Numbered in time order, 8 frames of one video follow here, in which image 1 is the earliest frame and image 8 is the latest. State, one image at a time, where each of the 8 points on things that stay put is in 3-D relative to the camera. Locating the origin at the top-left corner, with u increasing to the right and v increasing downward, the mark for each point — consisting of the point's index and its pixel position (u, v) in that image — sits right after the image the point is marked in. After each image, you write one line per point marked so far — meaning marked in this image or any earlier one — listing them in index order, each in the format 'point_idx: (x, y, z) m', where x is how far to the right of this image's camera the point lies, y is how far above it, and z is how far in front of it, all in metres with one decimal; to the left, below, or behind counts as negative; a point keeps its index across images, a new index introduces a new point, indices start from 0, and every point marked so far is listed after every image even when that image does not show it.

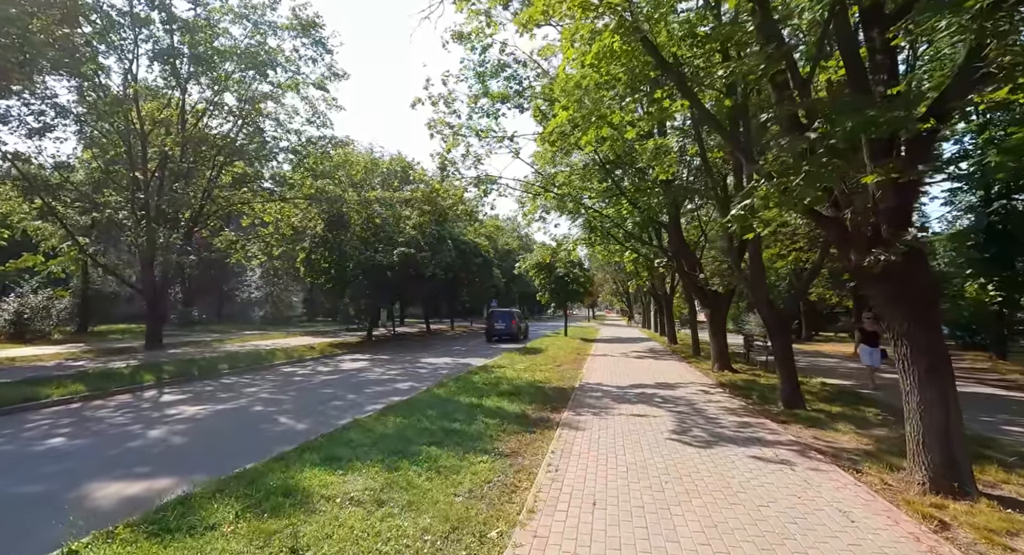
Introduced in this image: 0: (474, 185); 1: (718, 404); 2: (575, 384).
0: (-1.3, +3.1, +15.8) m
1: (+3.9, -2.4, +8.9) m
2: (+1.6, -2.7, +12.1) m
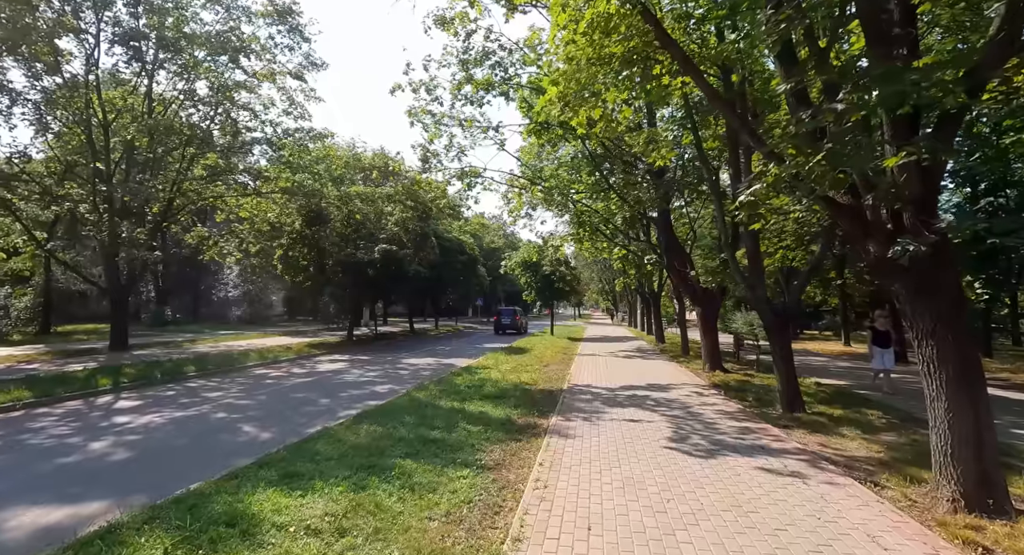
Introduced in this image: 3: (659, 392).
0: (-1.7, +3.2, +15.1) m
1: (+3.6, -2.3, +8.4) m
2: (+1.2, -2.7, +11.6) m
3: (+3.1, -2.5, +10.0) m
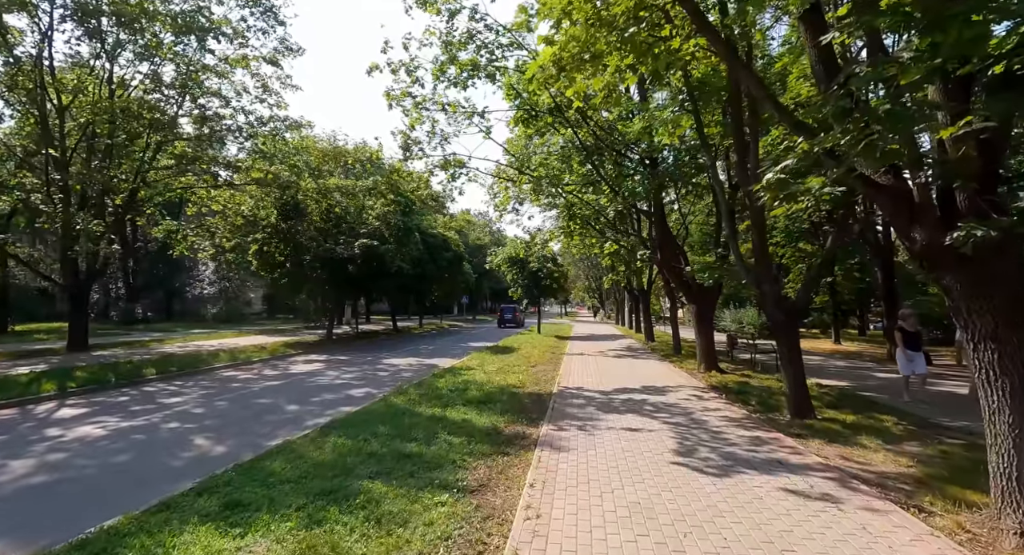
0: (-2.2, +3.3, +14.3) m
1: (+3.4, -2.2, +7.8) m
2: (+0.9, -2.6, +10.8) m
3: (+2.9, -2.4, +9.3) m
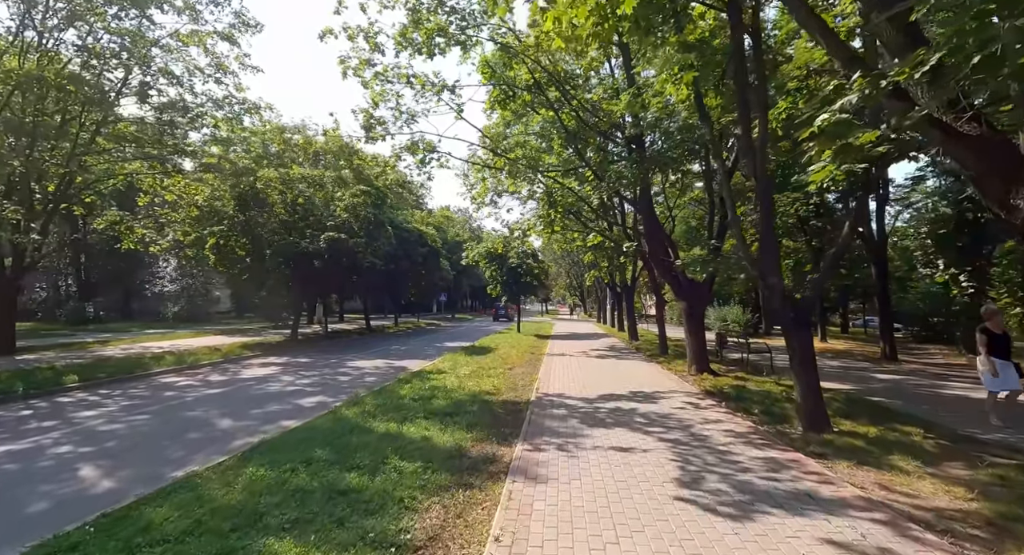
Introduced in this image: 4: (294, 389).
0: (-2.8, +3.4, +13.0) m
1: (+3.0, -2.1, +6.7) m
2: (+0.4, -2.4, +9.7) m
3: (+2.4, -2.2, +8.2) m
4: (-5.1, -2.6, +11.1) m
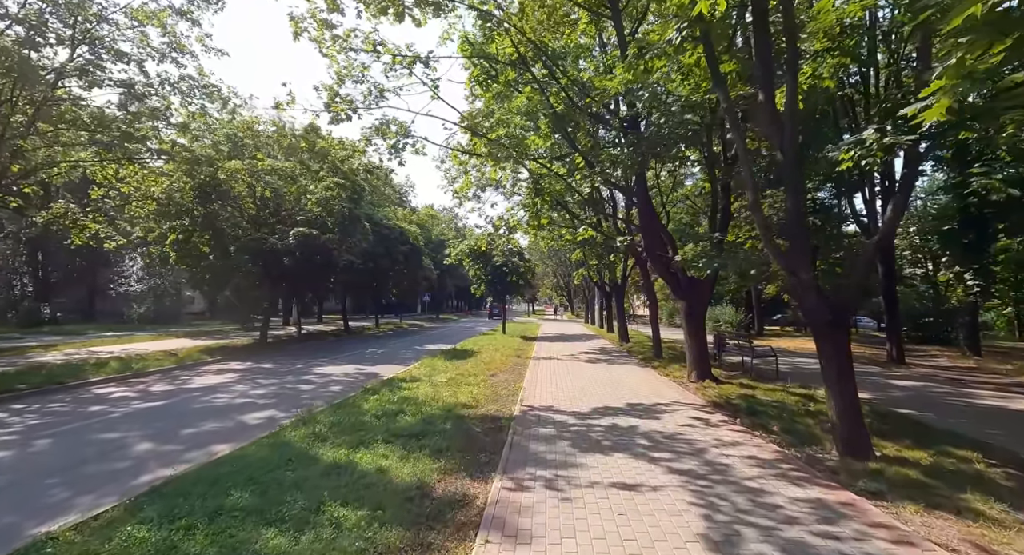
0: (-3.3, +3.5, +11.6) m
1: (+2.7, -2.1, +5.5) m
2: (0.0, -2.4, +8.4) m
3: (+2.0, -2.2, +7.1) m
4: (-5.5, -2.6, +9.7) m
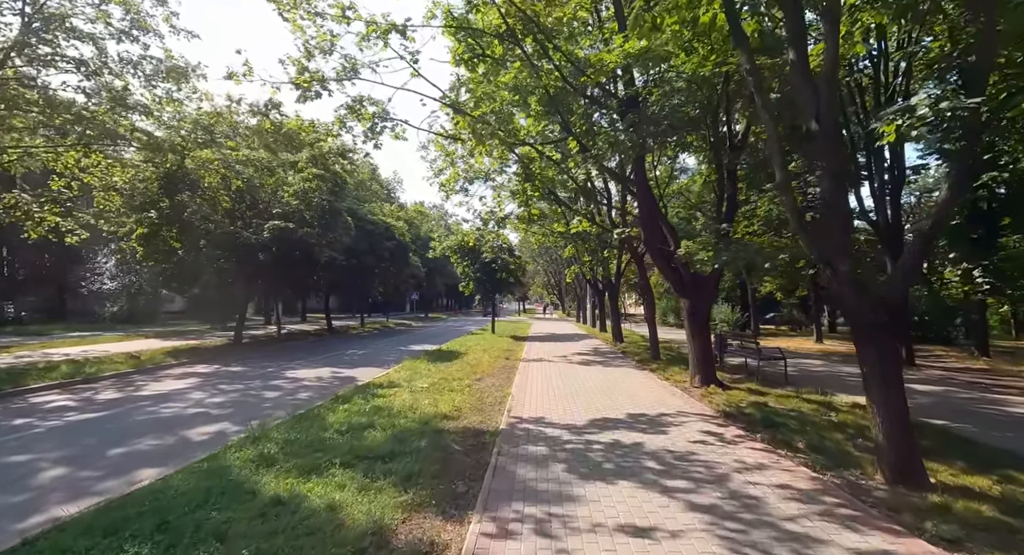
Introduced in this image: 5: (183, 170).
0: (-3.6, +3.6, +10.6) m
1: (+2.5, -2.0, +4.6) m
2: (-0.2, -2.3, +7.5) m
3: (+1.9, -2.1, +6.1) m
4: (-5.8, -2.5, +8.6) m
5: (-12.8, +4.2, +18.4) m
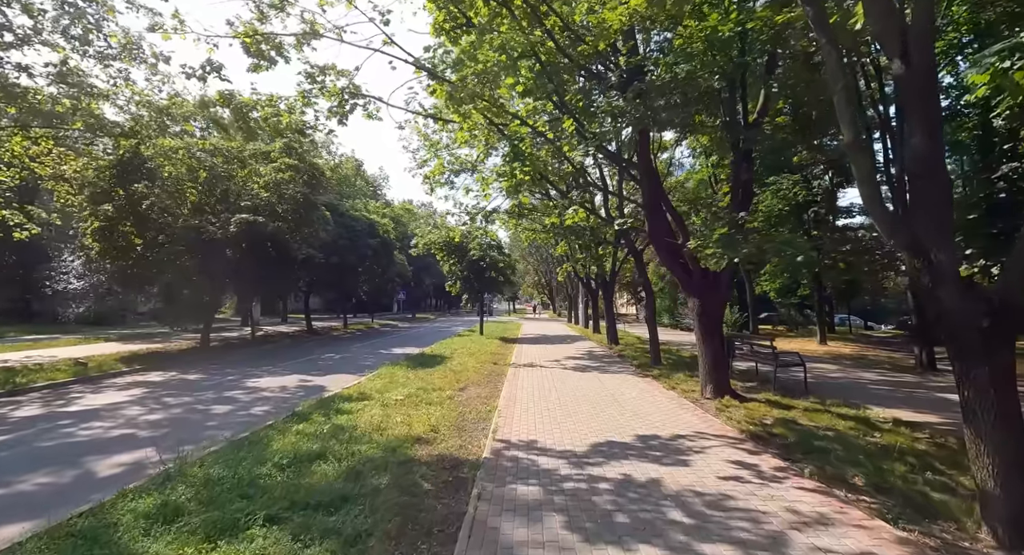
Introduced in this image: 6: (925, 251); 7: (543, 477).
0: (-3.8, +3.7, +9.2) m
1: (+2.4, -1.9, +3.4) m
2: (-0.4, -2.2, +6.2) m
3: (+1.7, -2.0, +4.9) m
4: (-6.0, -2.4, +7.2) m
5: (-13.2, +4.2, +16.9) m
6: (+3.1, +0.2, +3.6) m
7: (+0.3, -2.1, +5.0) m
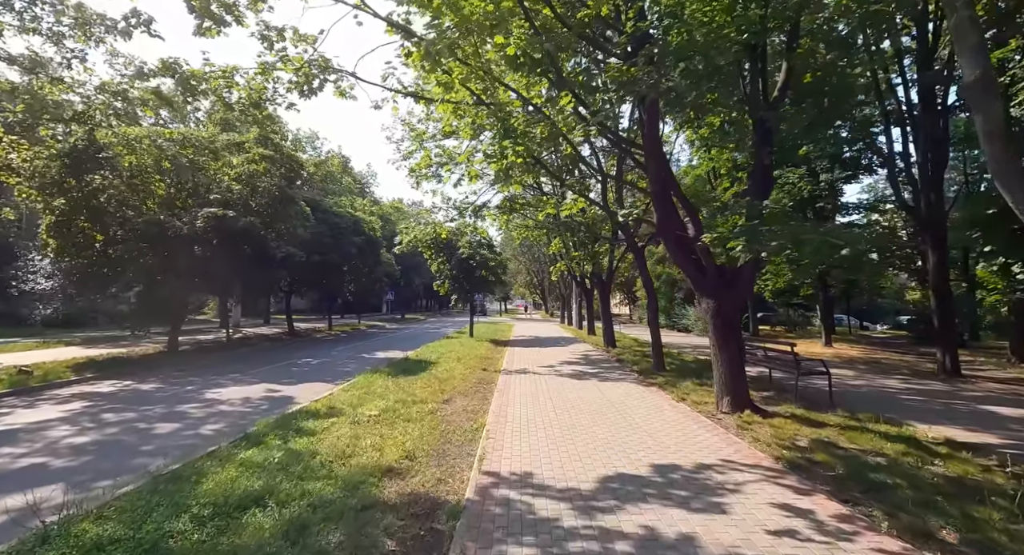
0: (-4.0, +3.7, +8.0) m
1: (+2.4, -1.9, +2.3) m
2: (-0.5, -2.2, +5.1) m
3: (+1.6, -2.0, +3.8) m
4: (-6.1, -2.4, +6.0) m
5: (-13.5, +4.3, +15.5) m
6: (+3.1, +0.3, +2.5) m
7: (+0.2, -2.1, +3.9) m
